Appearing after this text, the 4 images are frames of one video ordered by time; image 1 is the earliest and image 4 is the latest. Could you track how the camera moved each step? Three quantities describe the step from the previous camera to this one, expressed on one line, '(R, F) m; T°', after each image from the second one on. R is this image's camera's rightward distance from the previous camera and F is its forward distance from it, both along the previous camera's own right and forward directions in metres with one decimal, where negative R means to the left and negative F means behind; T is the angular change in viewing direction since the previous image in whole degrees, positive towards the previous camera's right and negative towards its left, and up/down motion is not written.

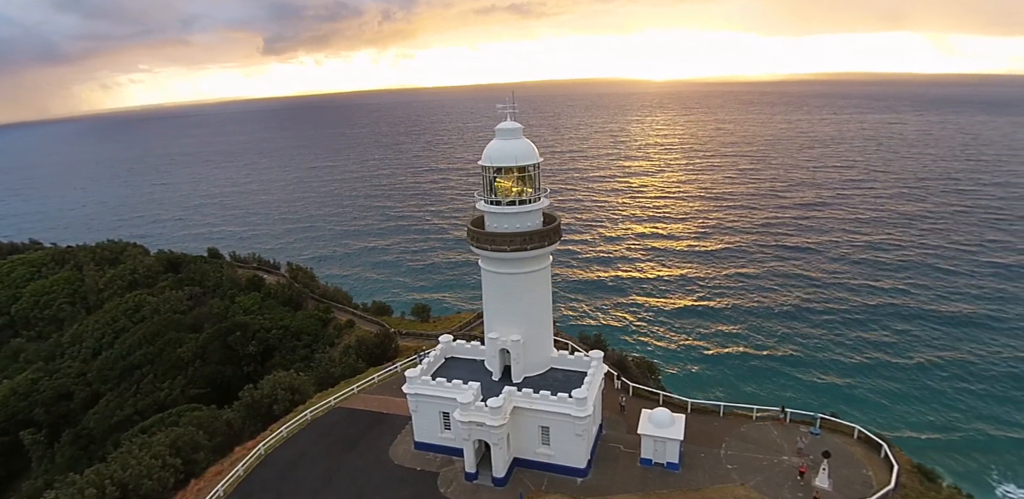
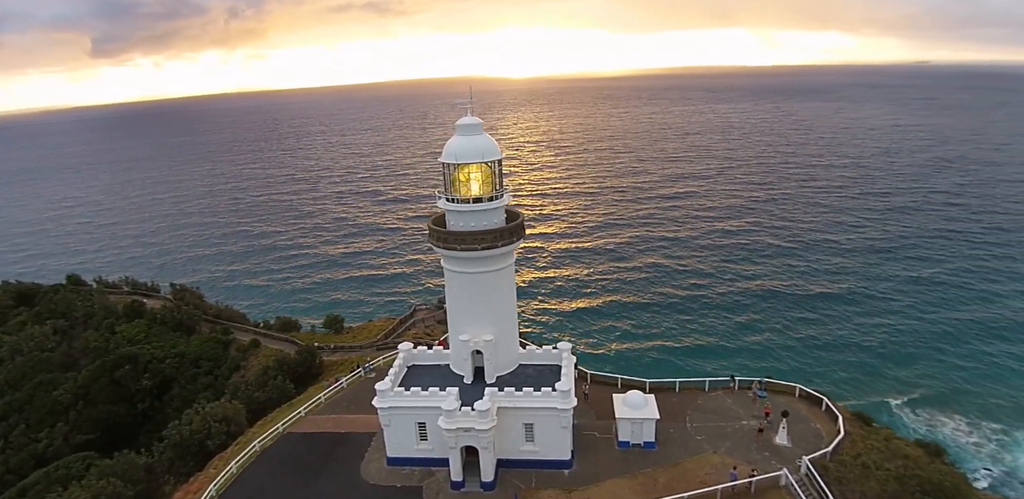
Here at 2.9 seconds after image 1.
(-1.1, +0.3) m; +10°
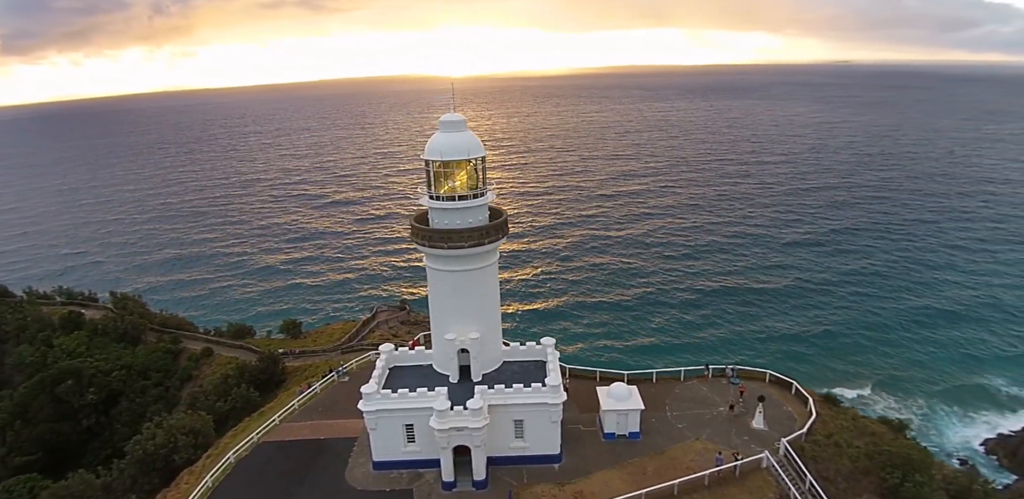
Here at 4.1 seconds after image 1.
(-0.5, 0.0) m; +5°
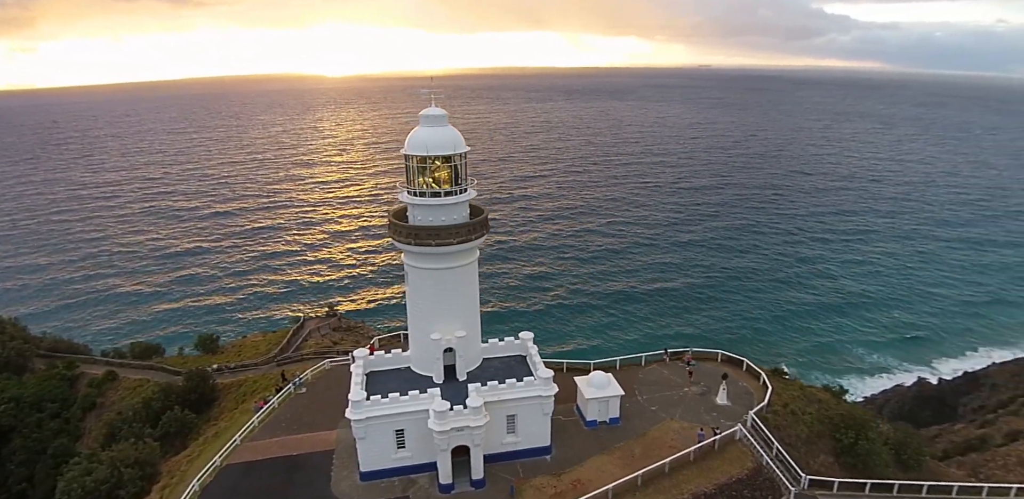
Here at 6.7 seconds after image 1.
(-1.1, 0.0) m; +9°
